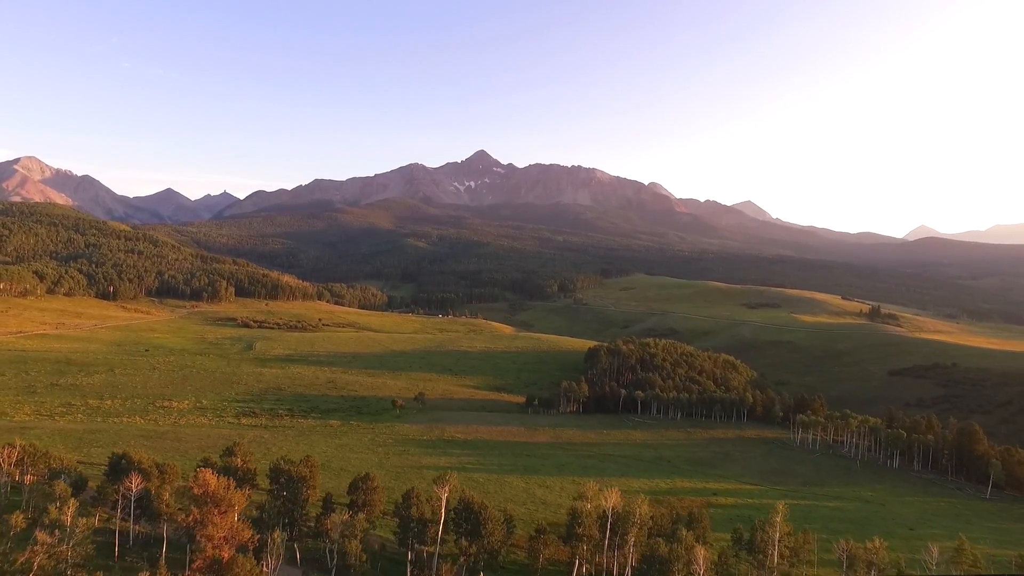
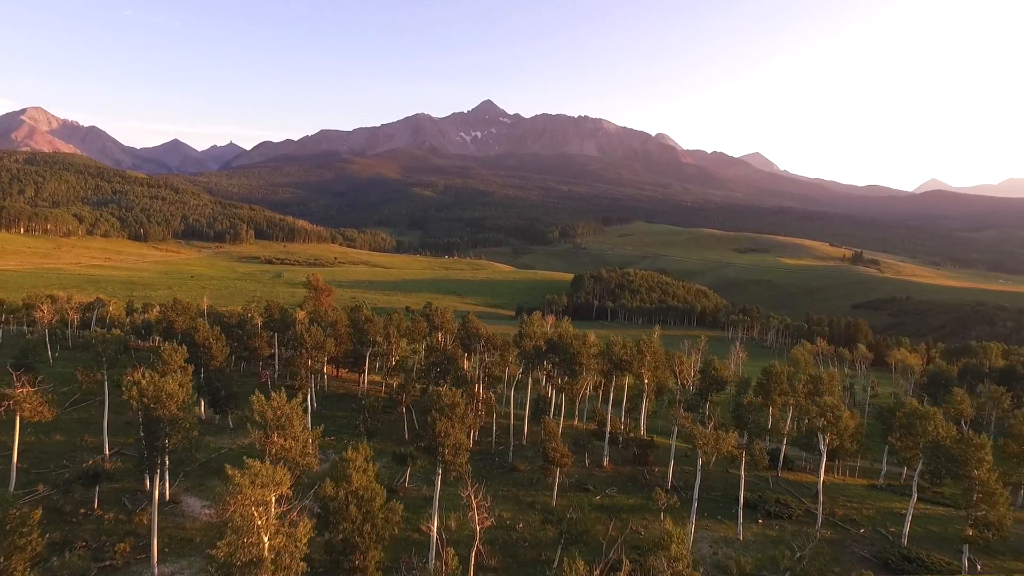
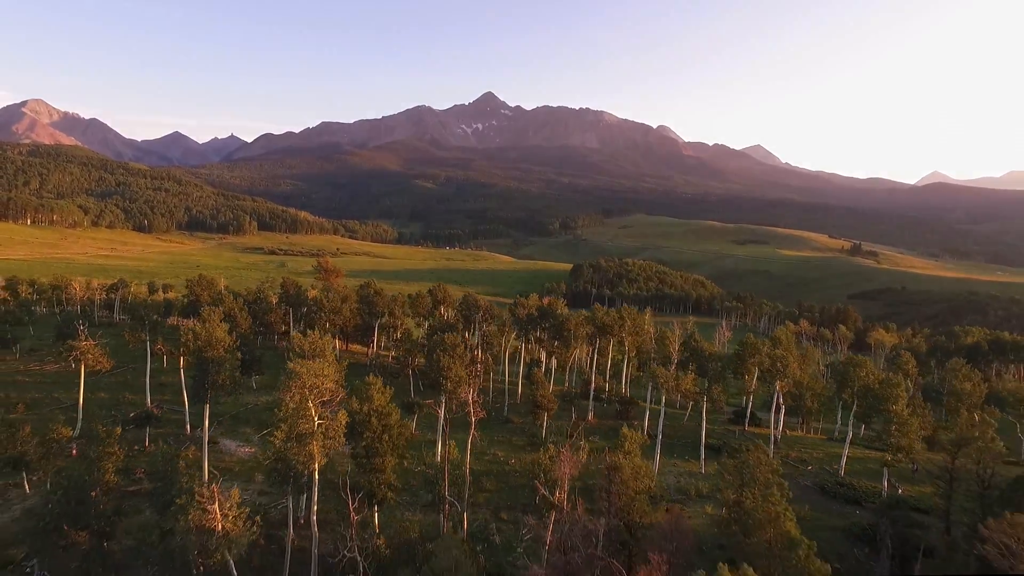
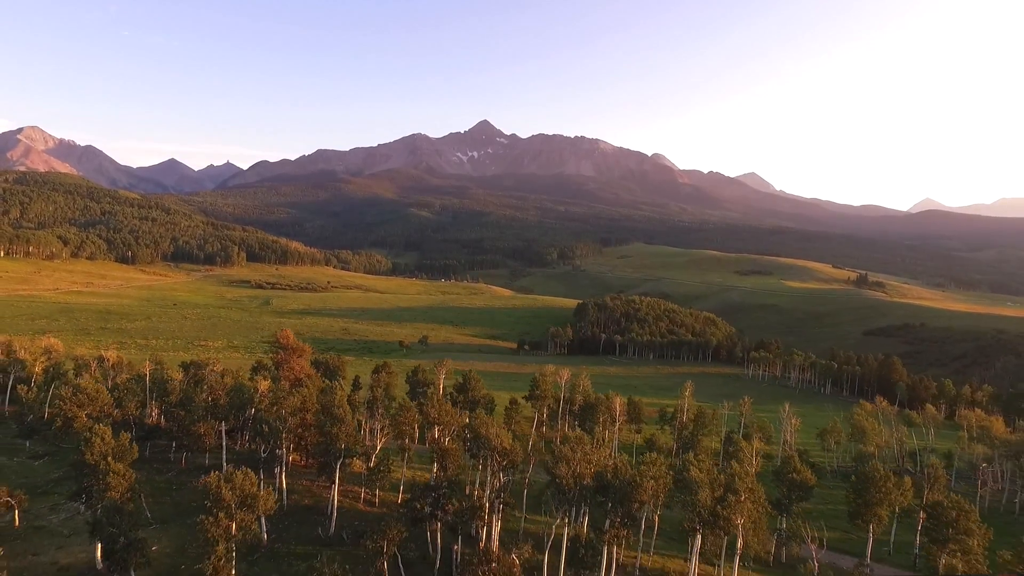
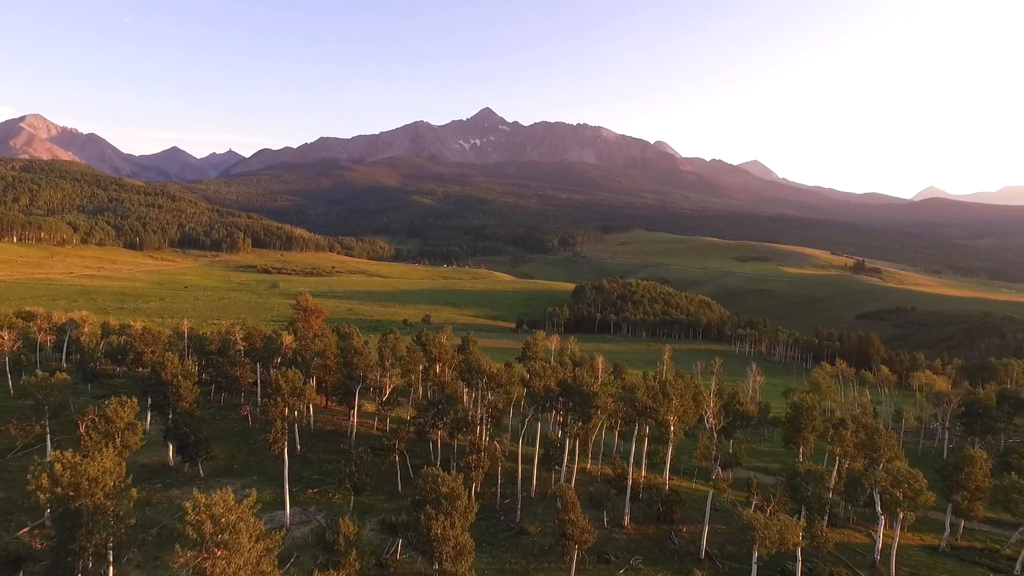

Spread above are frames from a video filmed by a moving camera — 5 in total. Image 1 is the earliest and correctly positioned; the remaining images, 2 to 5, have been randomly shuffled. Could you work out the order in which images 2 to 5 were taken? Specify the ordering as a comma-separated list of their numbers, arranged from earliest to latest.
4, 5, 2, 3
